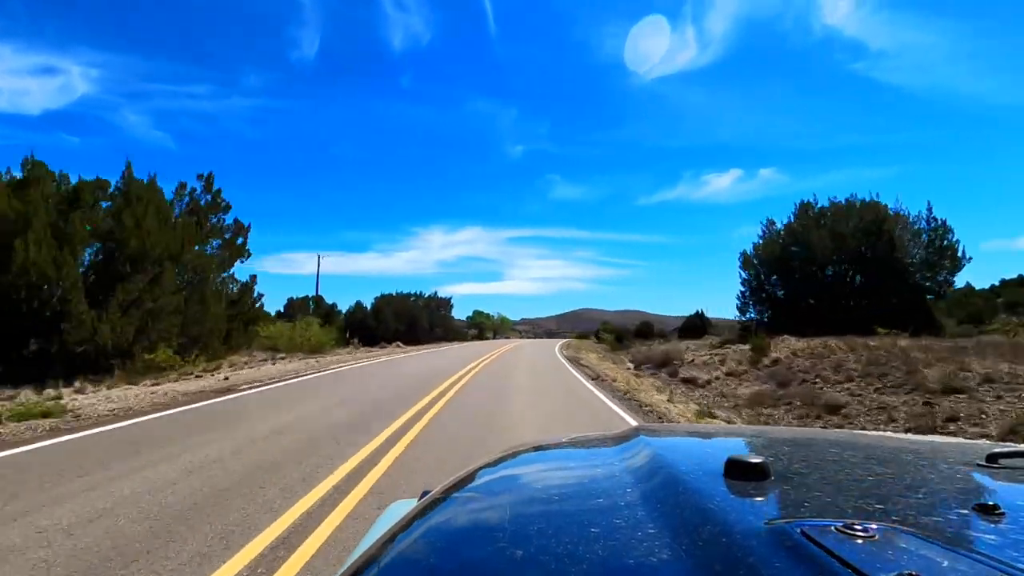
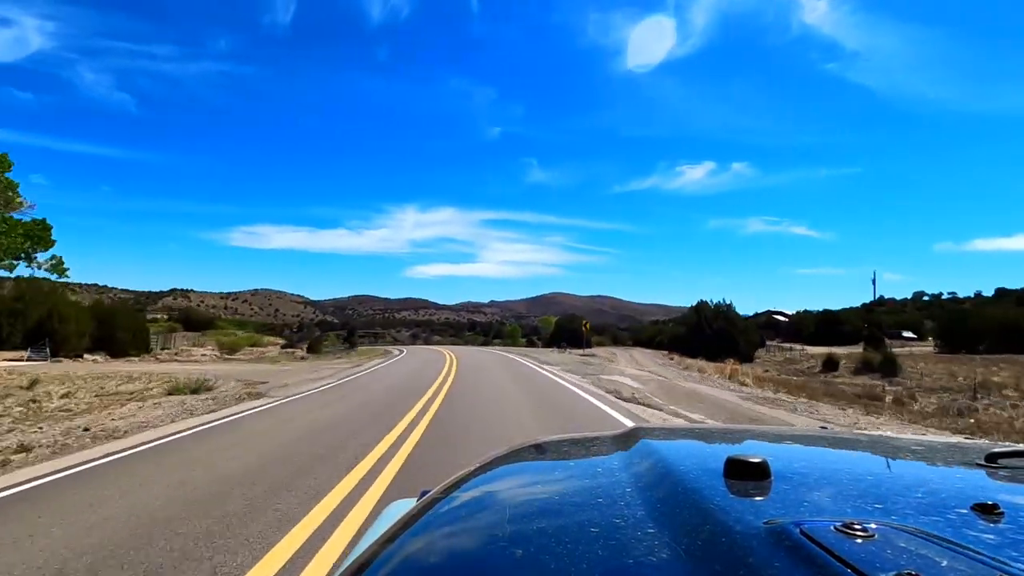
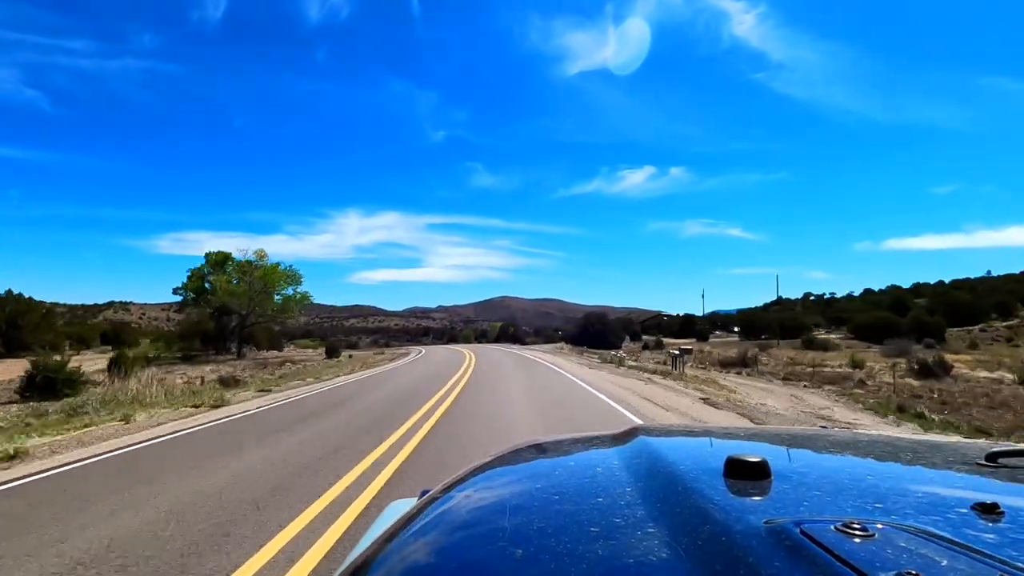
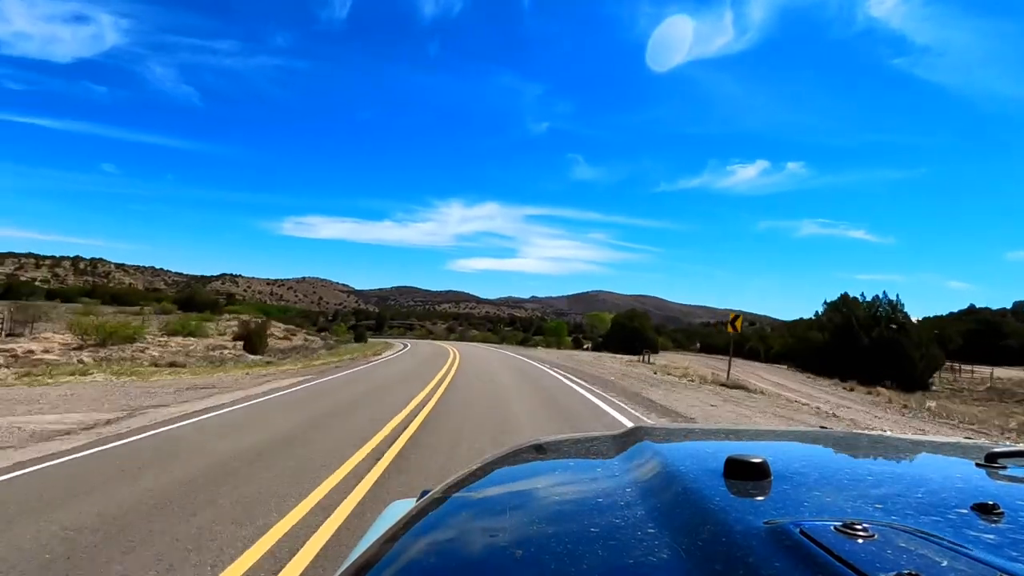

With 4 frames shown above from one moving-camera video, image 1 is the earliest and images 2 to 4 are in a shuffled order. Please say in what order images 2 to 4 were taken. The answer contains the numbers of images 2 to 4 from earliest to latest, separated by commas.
3, 2, 4
